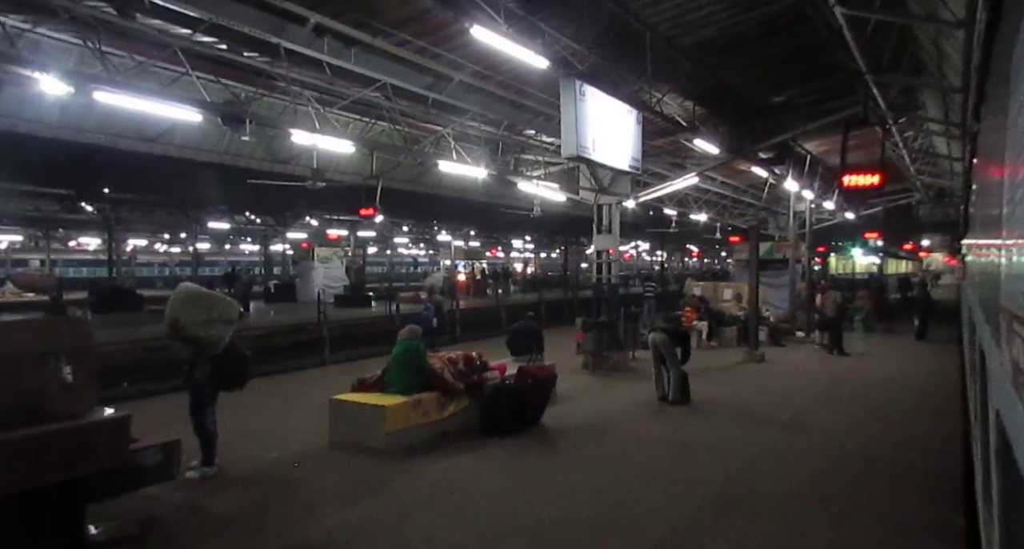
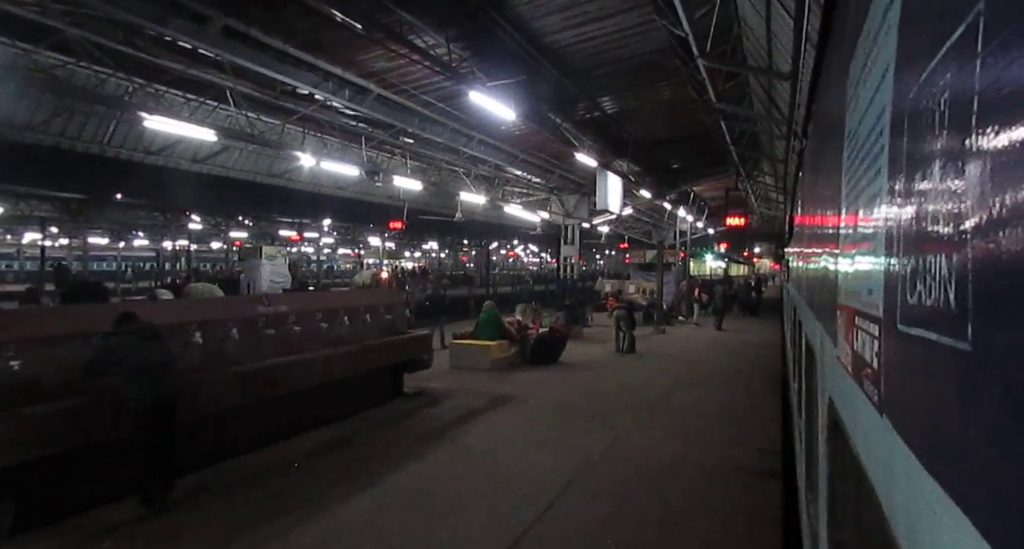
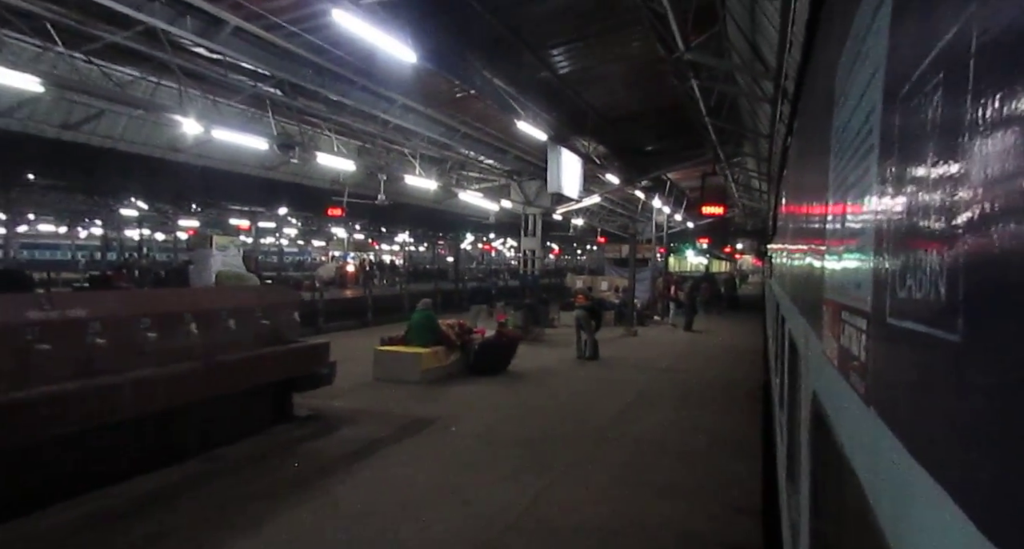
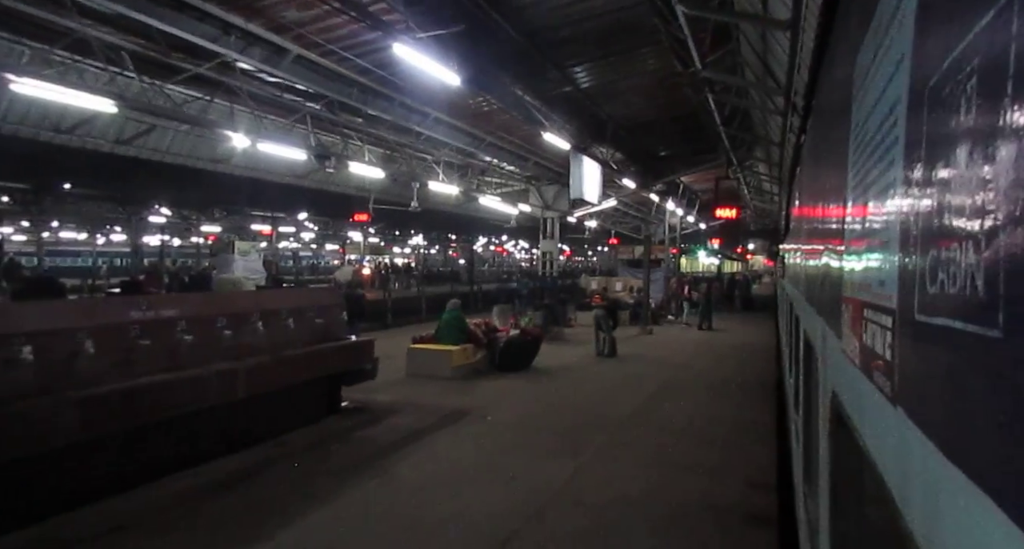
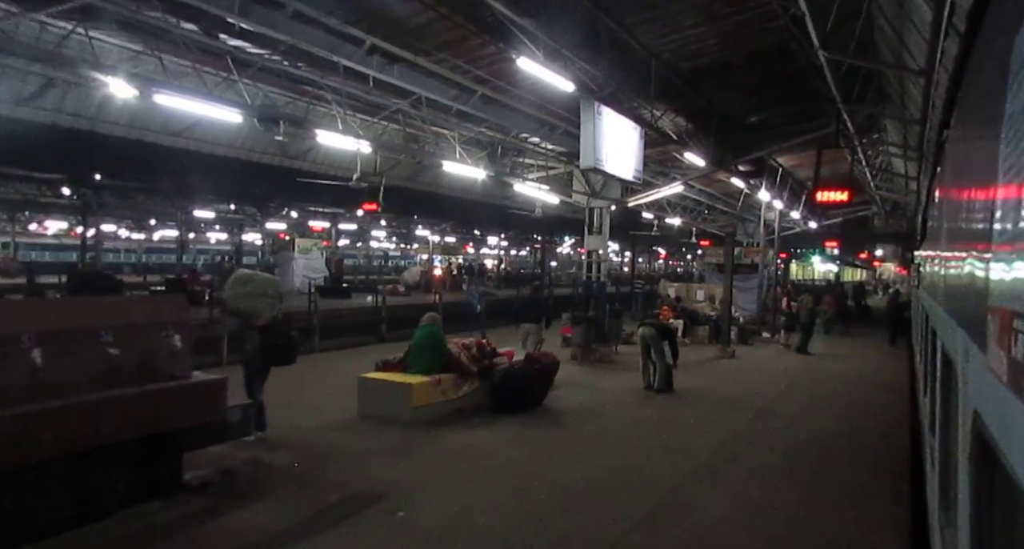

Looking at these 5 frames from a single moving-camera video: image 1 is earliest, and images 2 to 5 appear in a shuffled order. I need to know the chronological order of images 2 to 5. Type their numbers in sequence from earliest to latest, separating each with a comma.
5, 3, 4, 2
